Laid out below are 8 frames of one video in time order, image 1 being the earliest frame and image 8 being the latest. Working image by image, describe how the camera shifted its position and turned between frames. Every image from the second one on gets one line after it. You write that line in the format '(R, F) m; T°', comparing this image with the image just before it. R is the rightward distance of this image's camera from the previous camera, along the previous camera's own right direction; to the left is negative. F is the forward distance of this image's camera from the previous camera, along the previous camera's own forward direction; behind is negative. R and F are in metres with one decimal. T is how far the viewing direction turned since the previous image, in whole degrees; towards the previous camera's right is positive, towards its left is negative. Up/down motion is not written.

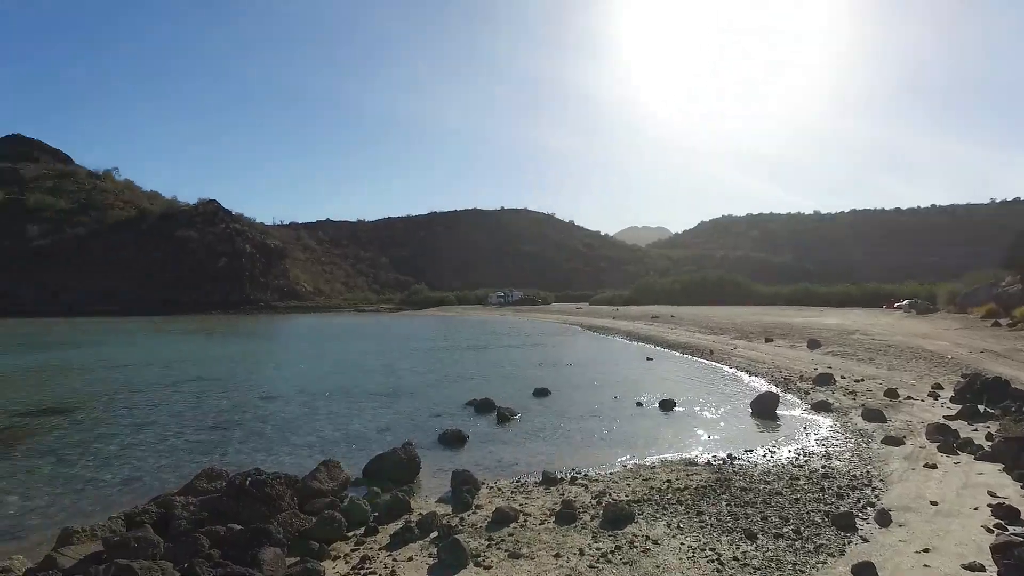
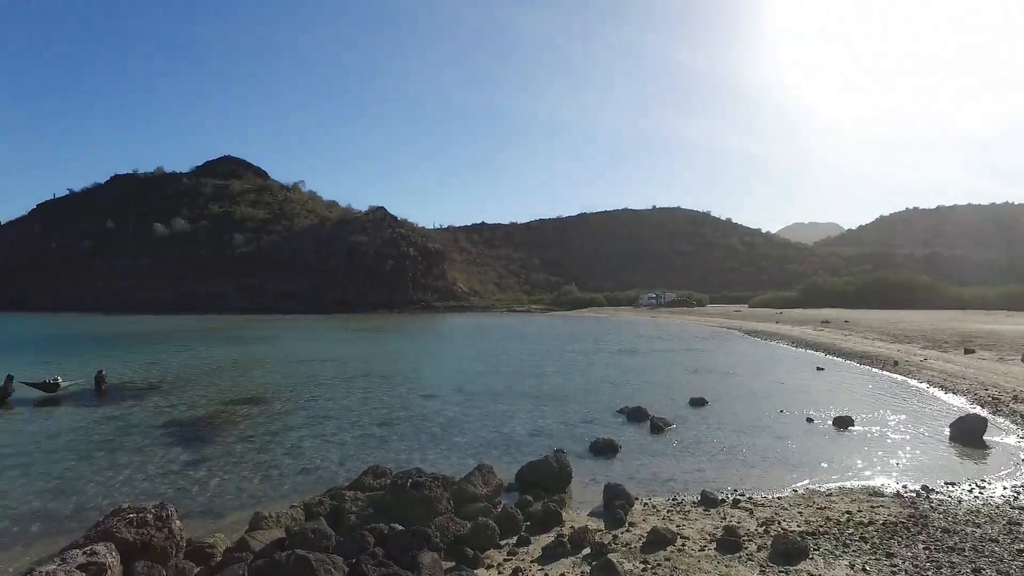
(-0.4, +0.8) m; -15°
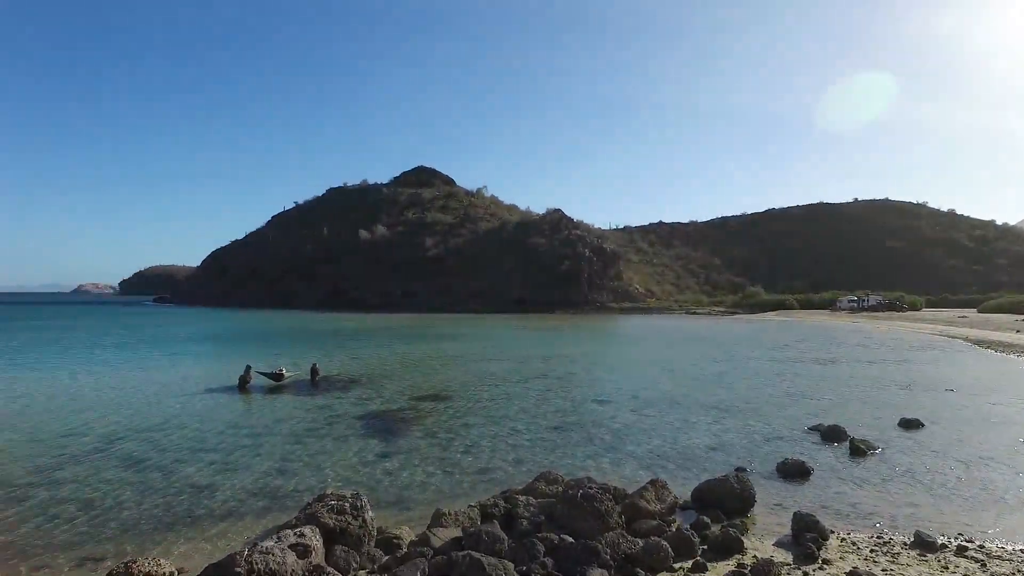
(-0.1, +0.4) m; -17°
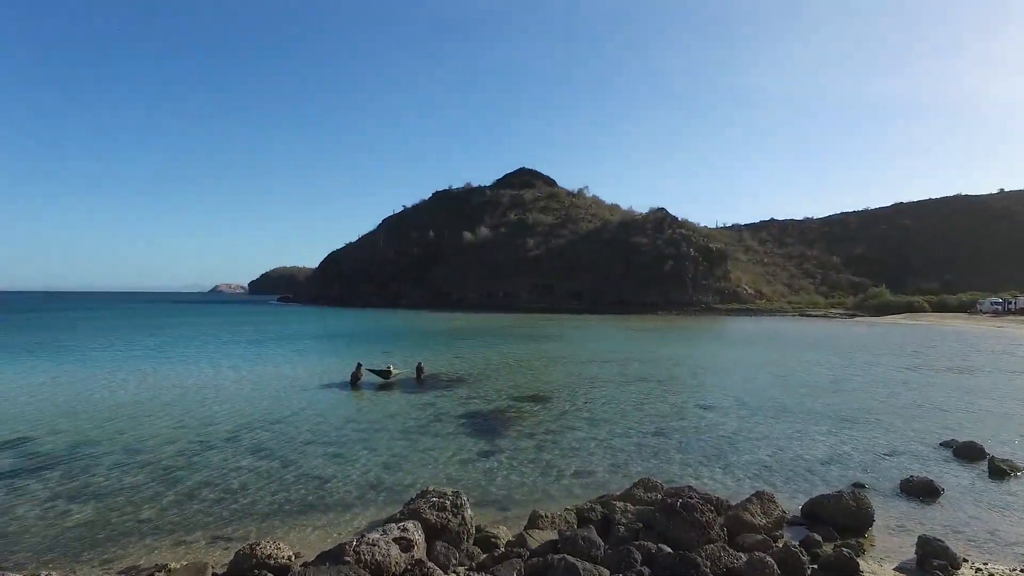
(+0.2, -0.2) m; -11°
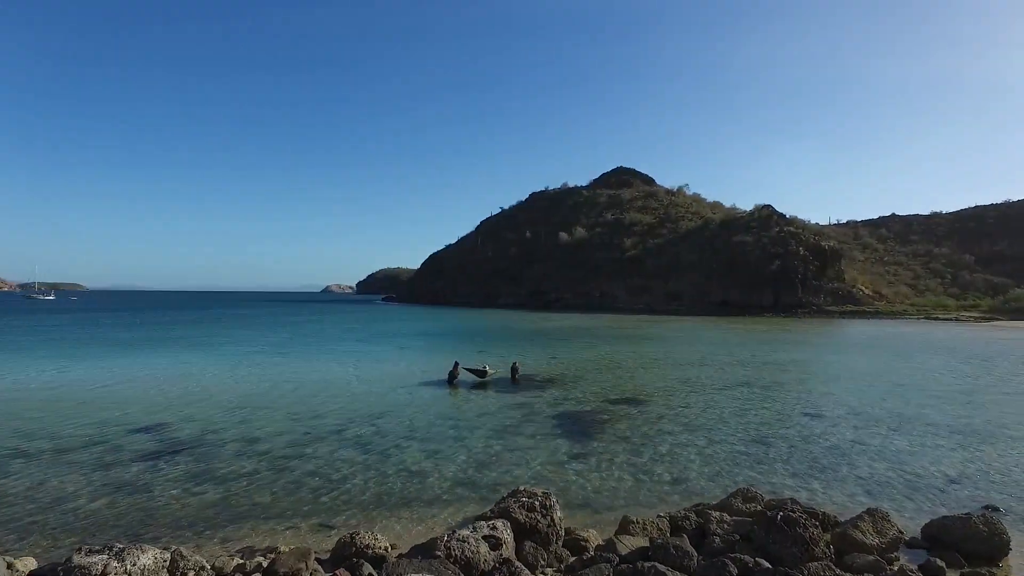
(+0.2, -0.1) m; -10°
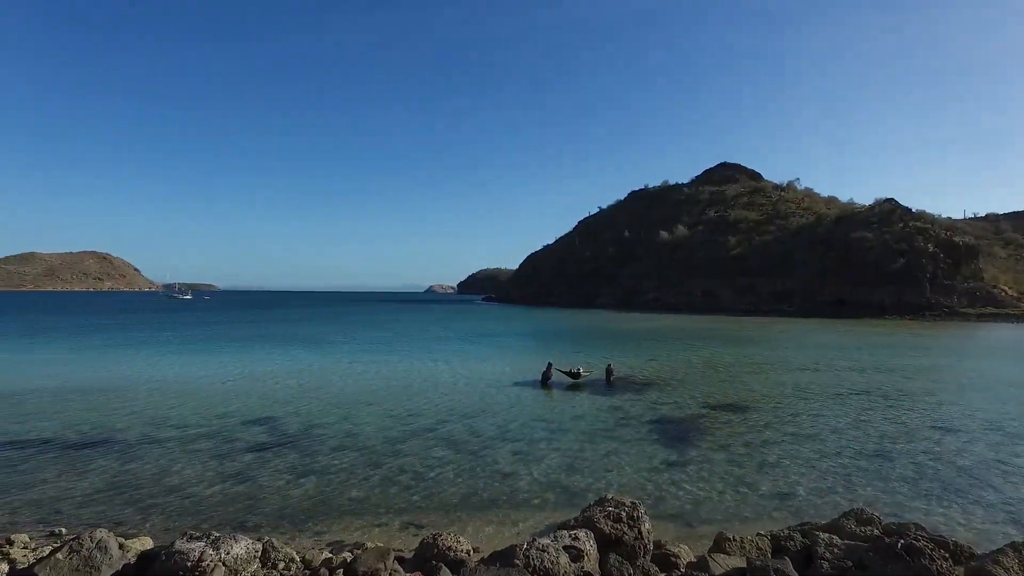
(+0.2, +0.2) m; -10°
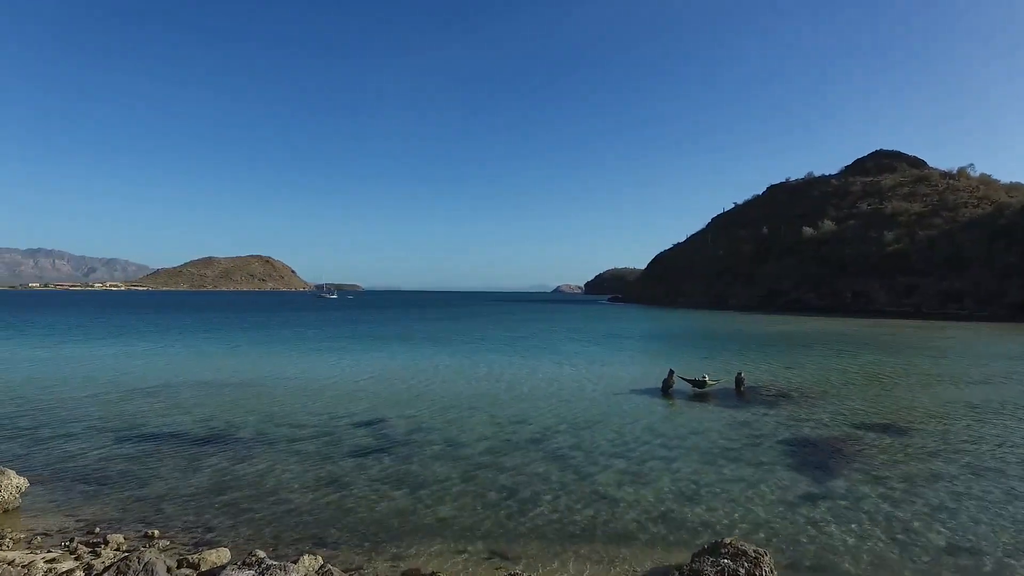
(+0.3, +0.9) m; -13°
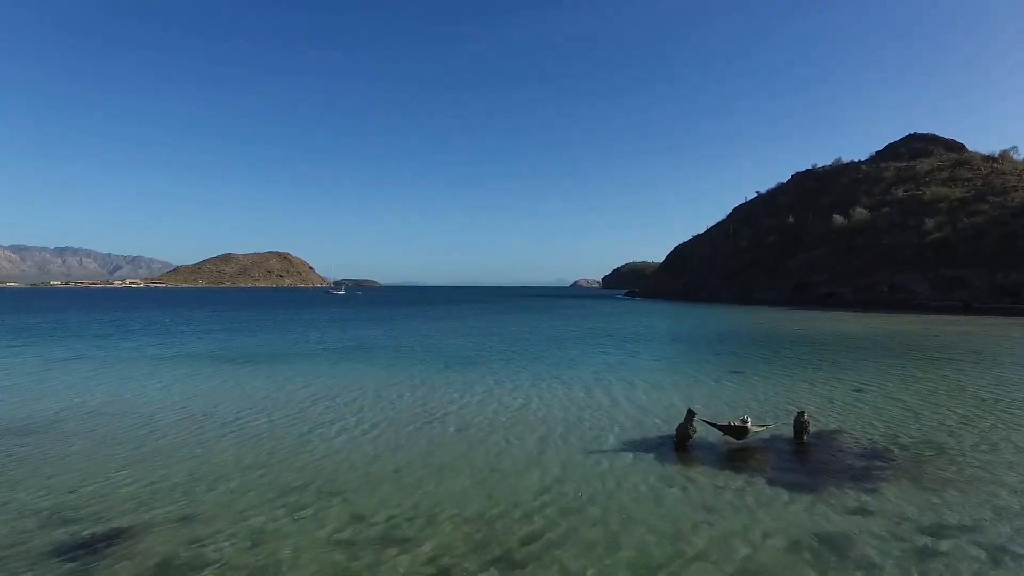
(+1.9, +6.9) m; -2°
